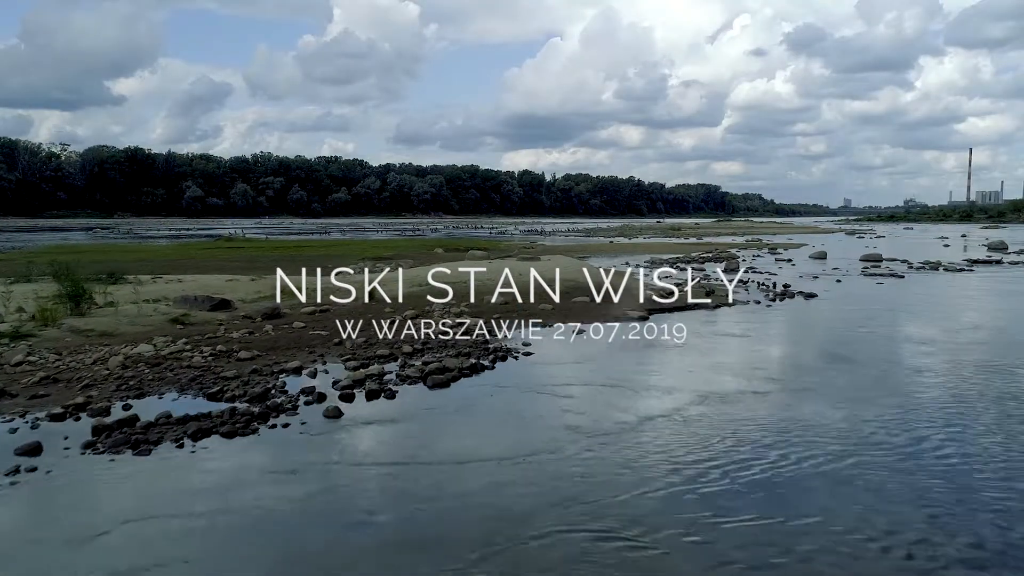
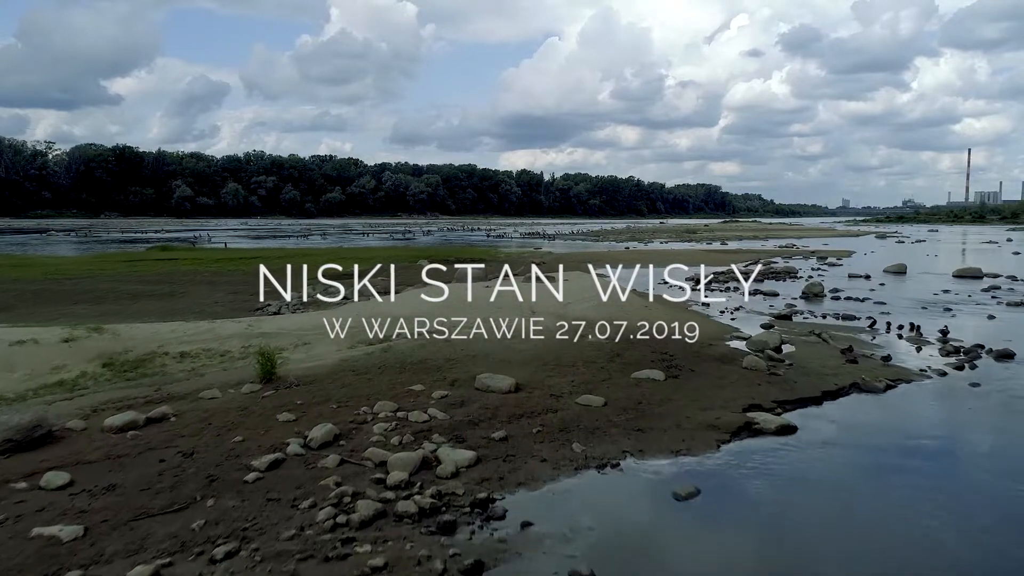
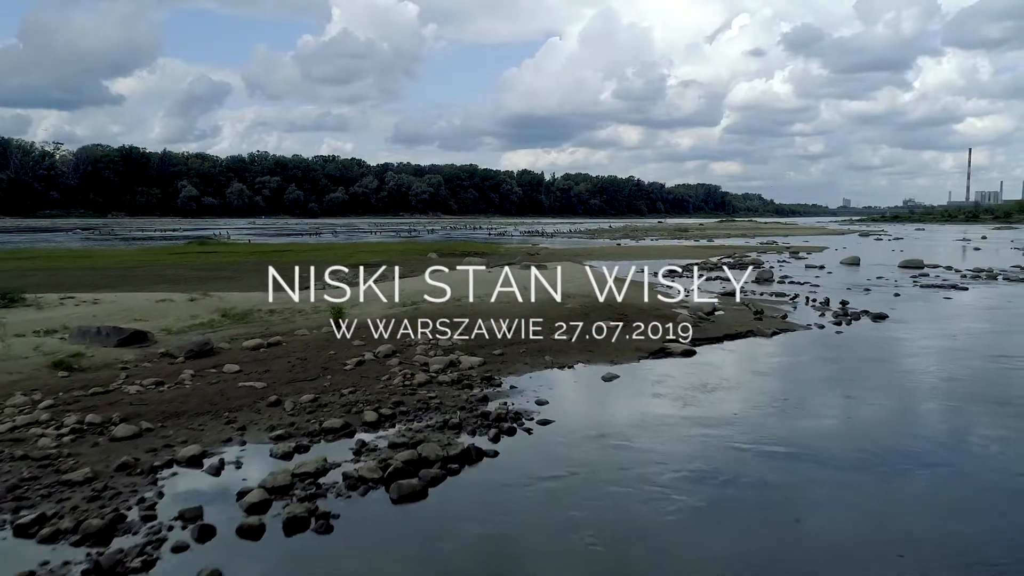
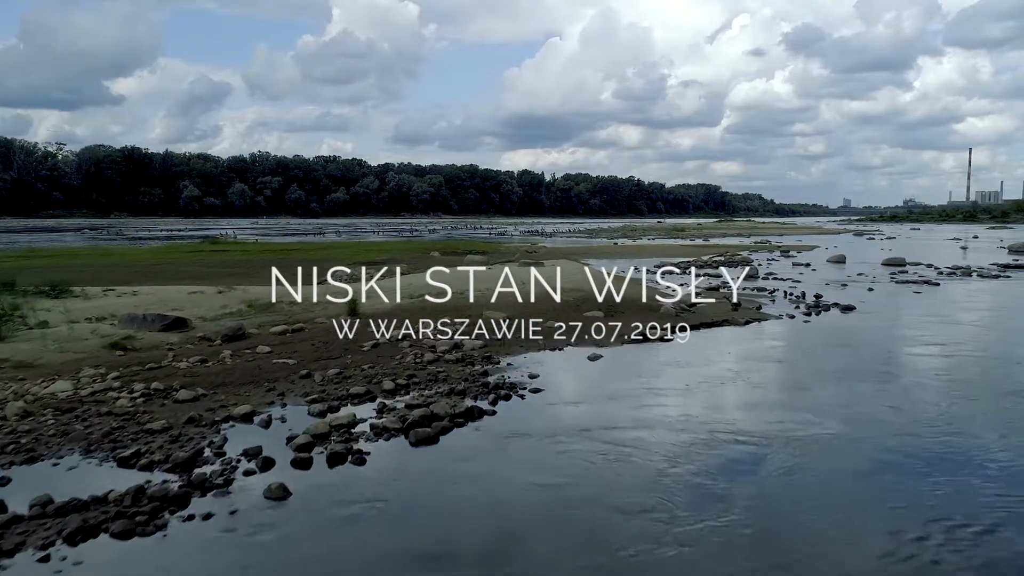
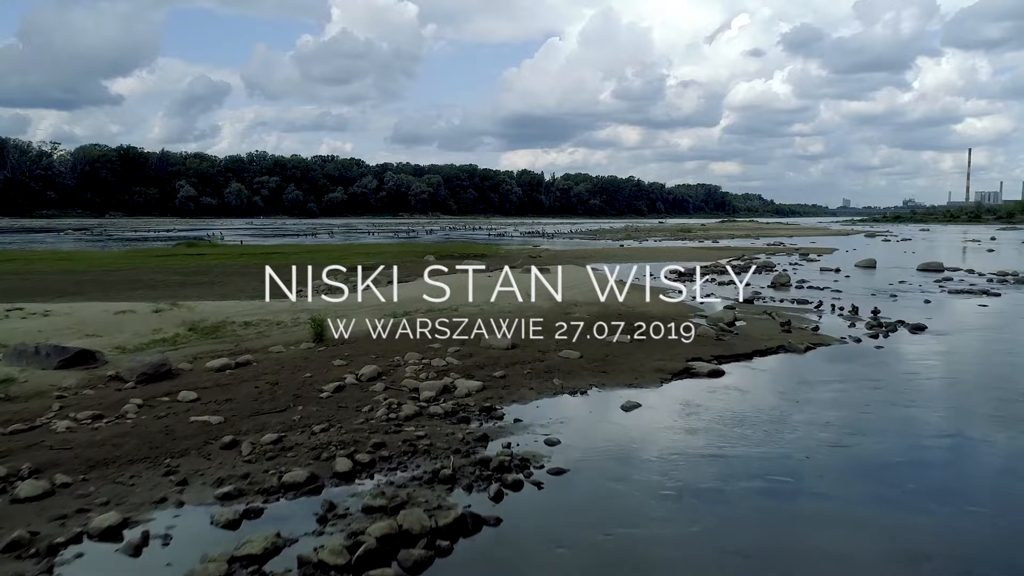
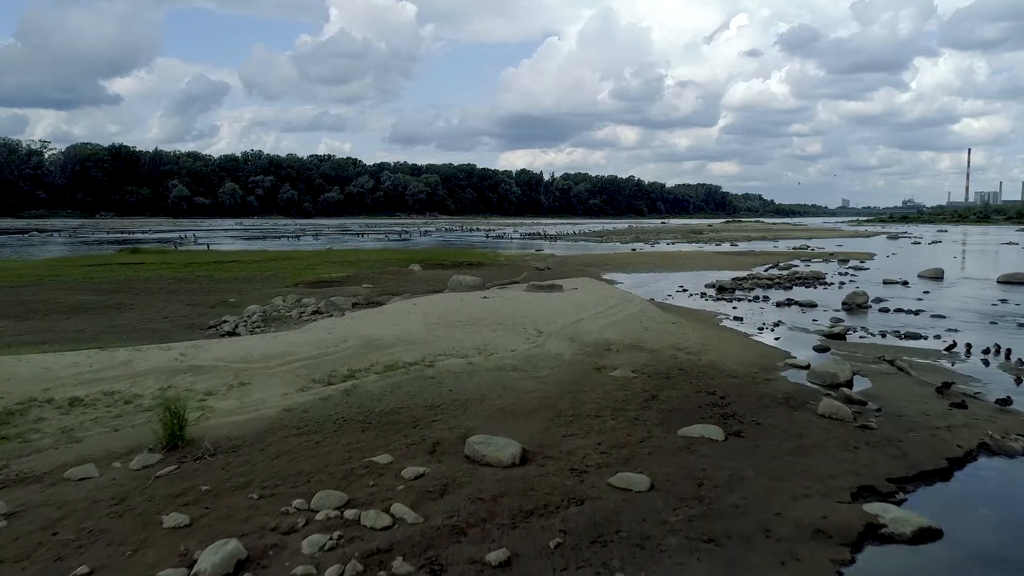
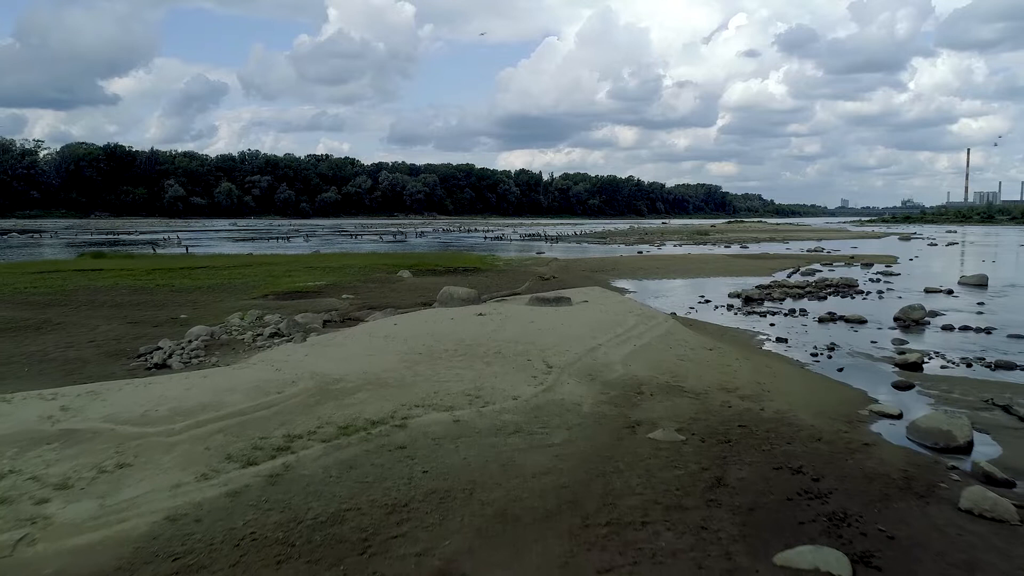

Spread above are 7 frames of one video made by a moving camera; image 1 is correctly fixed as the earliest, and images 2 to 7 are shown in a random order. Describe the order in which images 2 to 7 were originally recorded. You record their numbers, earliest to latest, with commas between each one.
4, 3, 5, 2, 6, 7
